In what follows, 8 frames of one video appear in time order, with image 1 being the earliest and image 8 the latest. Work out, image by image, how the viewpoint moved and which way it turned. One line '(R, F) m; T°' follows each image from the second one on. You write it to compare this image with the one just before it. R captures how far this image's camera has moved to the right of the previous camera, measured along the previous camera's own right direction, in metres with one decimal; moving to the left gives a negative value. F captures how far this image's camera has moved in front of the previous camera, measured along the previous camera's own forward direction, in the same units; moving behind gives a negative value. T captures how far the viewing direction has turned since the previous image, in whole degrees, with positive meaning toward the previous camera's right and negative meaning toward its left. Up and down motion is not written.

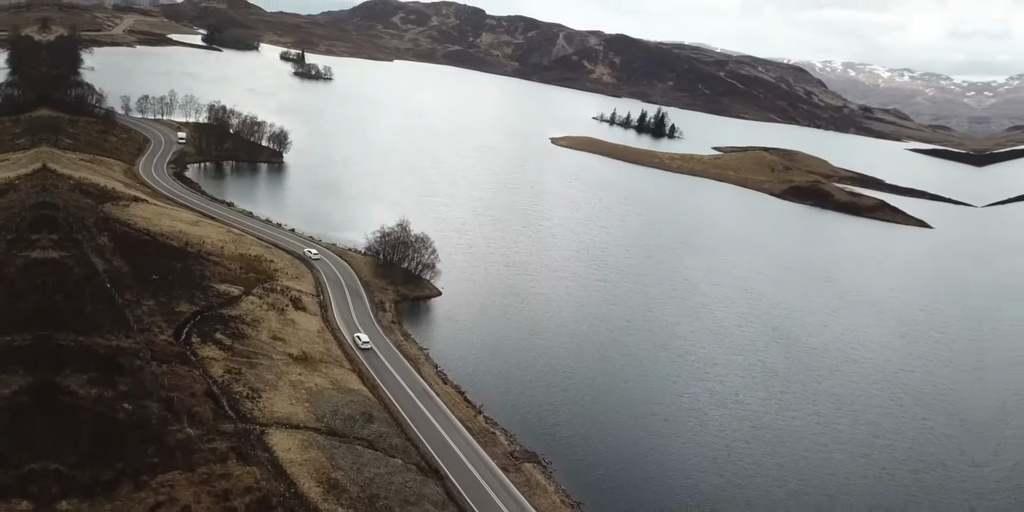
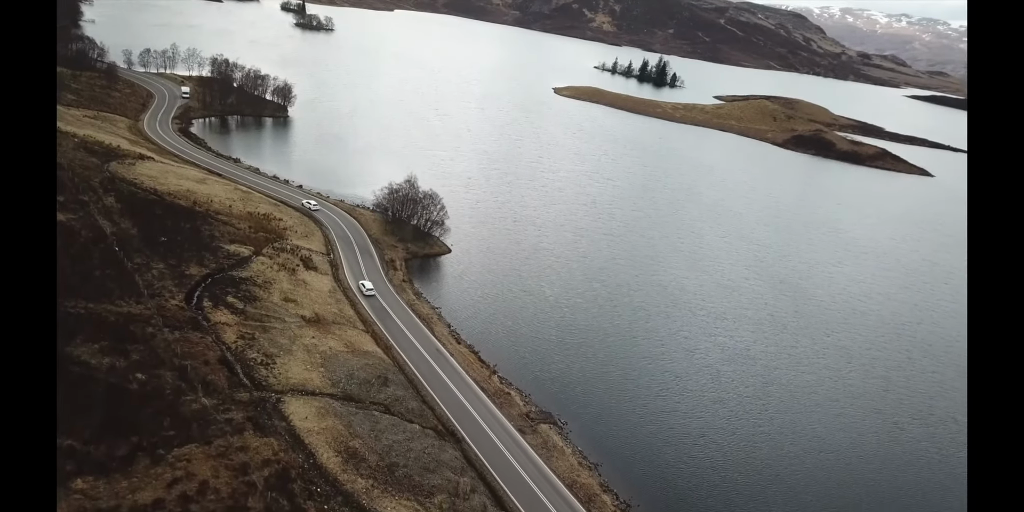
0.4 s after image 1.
(-0.4, +0.6) m; 0°
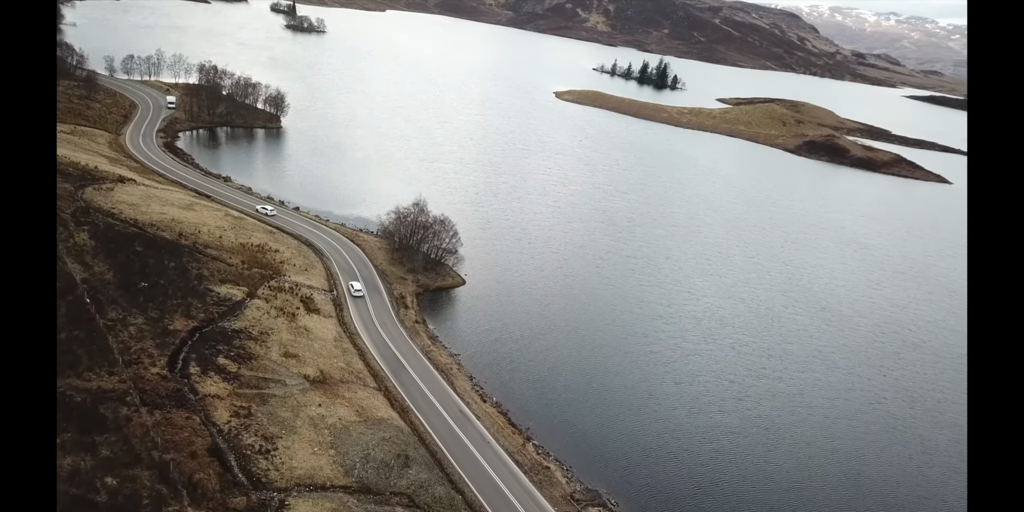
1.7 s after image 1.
(-1.8, +4.4) m; +1°
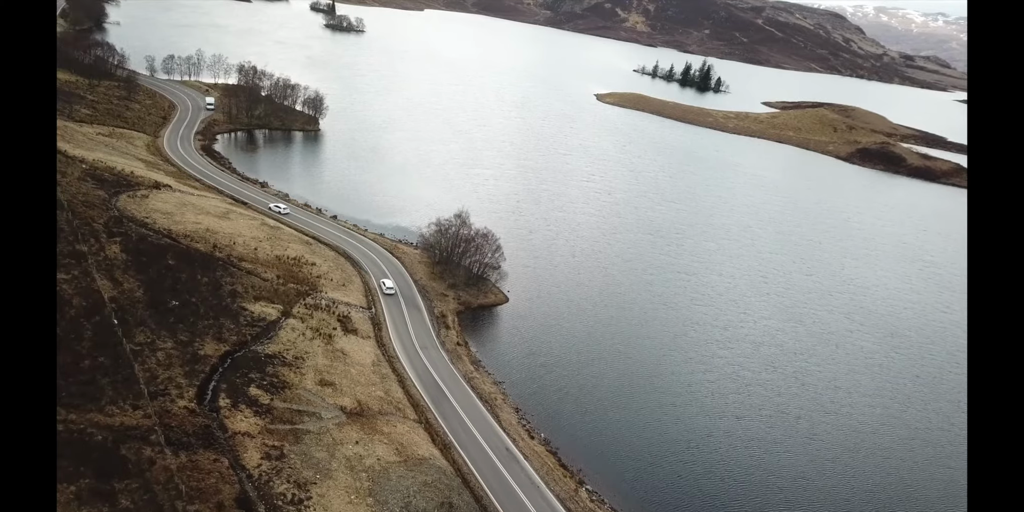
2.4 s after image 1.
(-0.8, +2.3) m; -3°
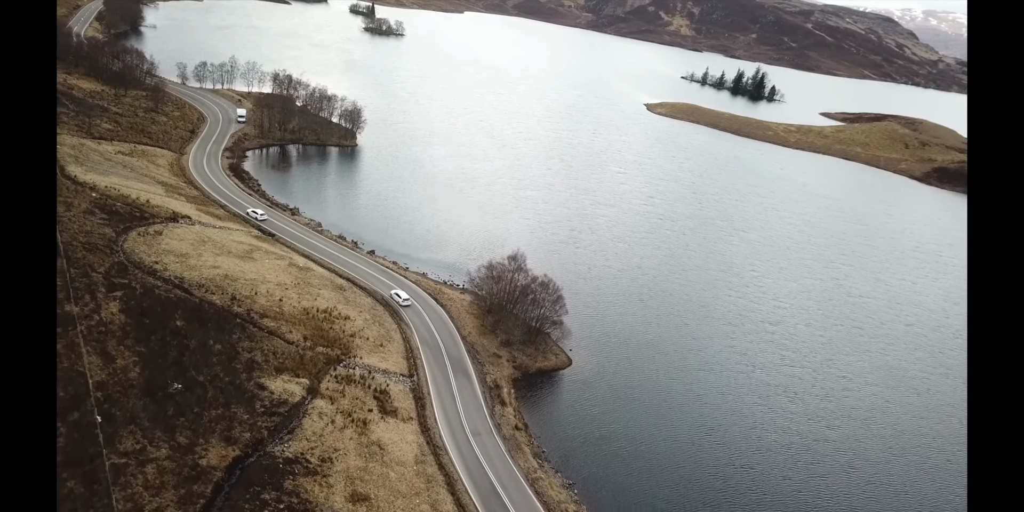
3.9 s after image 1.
(-1.6, +5.9) m; -3°
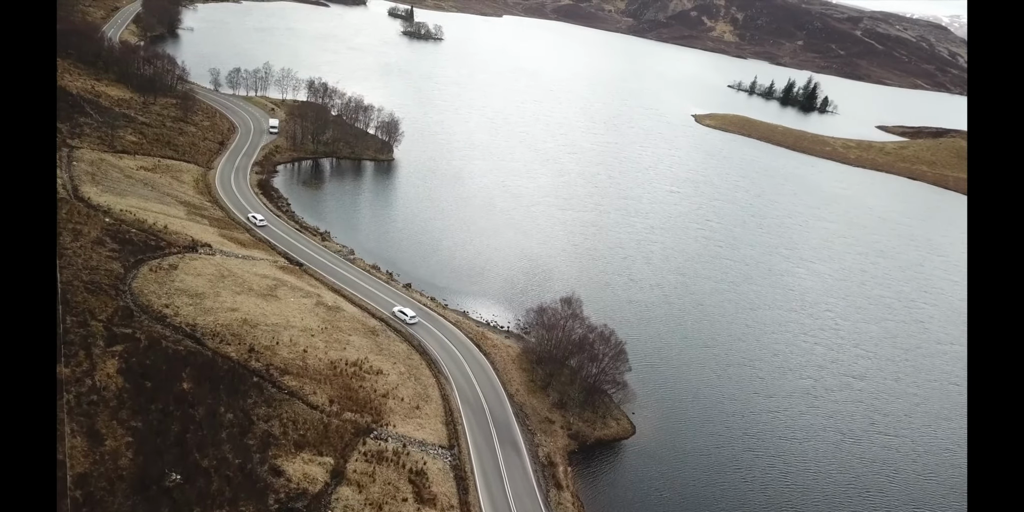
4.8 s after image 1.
(-1.1, +4.4) m; -2°
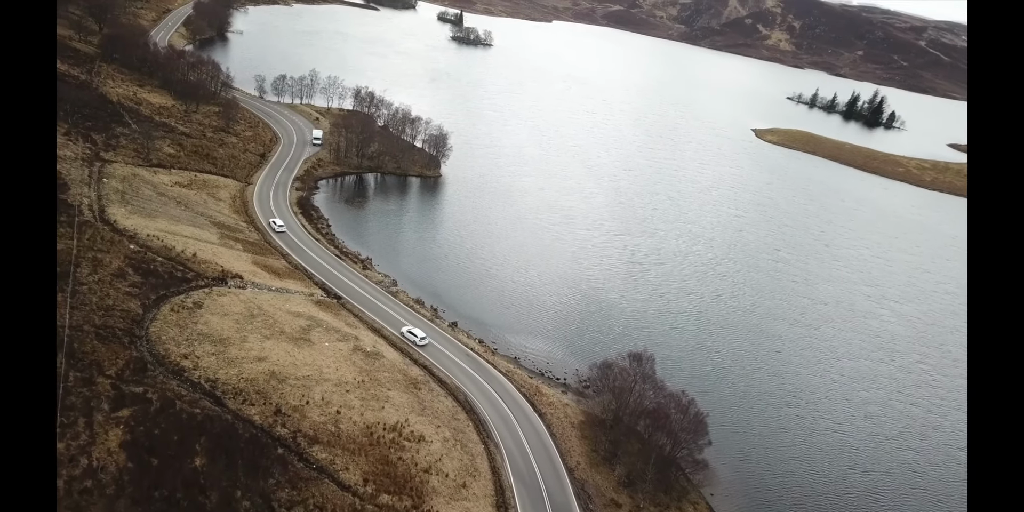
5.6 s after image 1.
(-1.0, +3.9) m; -3°
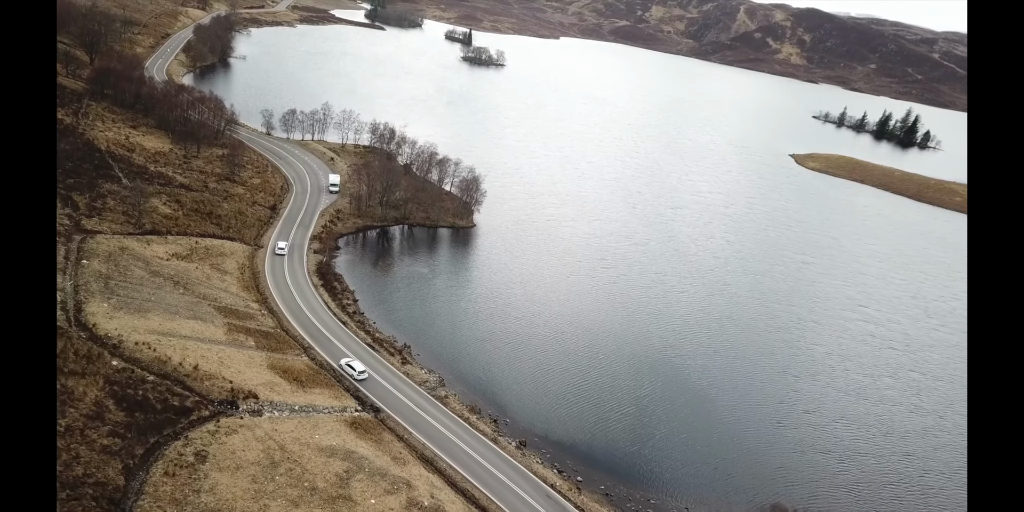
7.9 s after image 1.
(-3.2, +7.3) m; 0°
